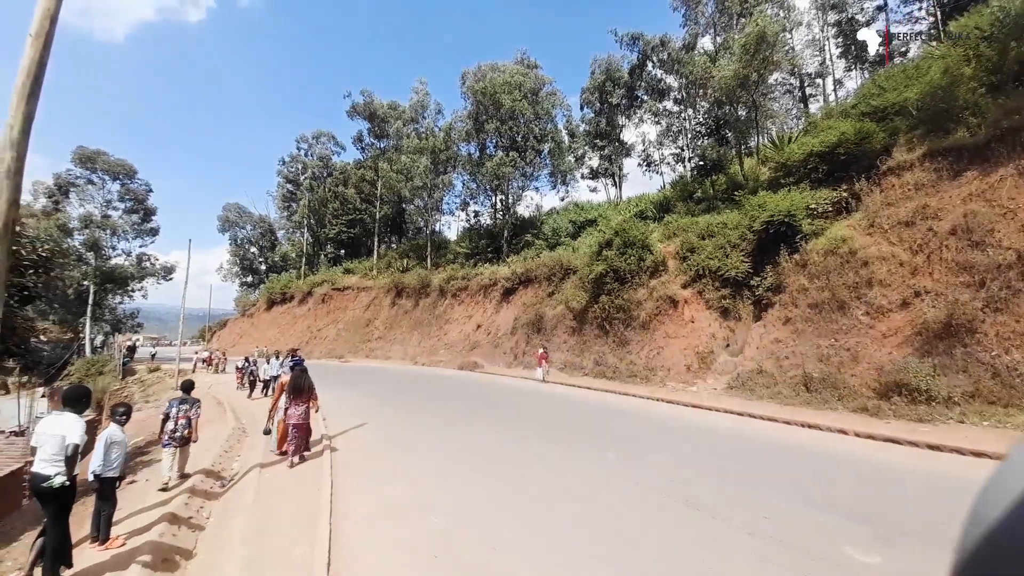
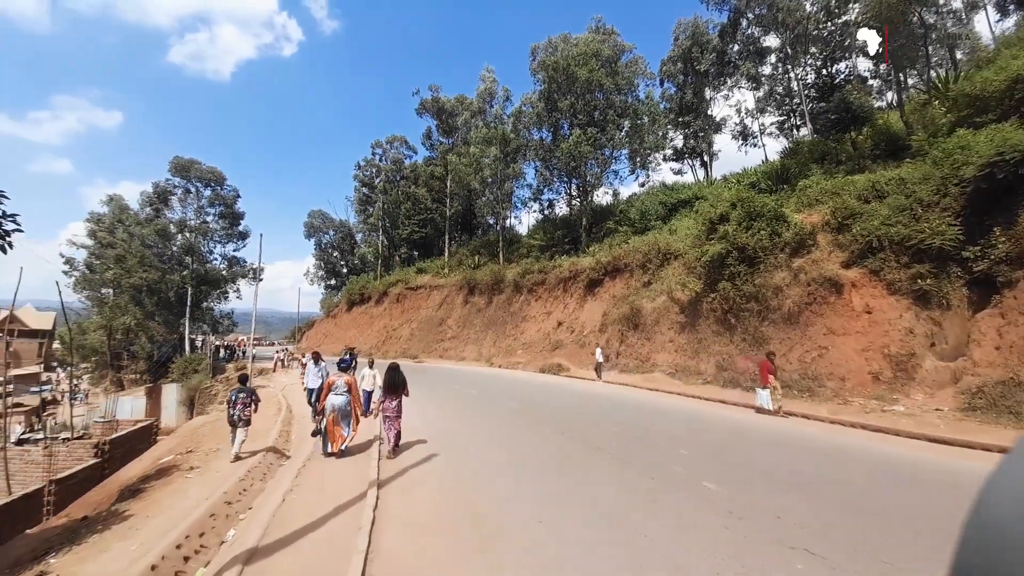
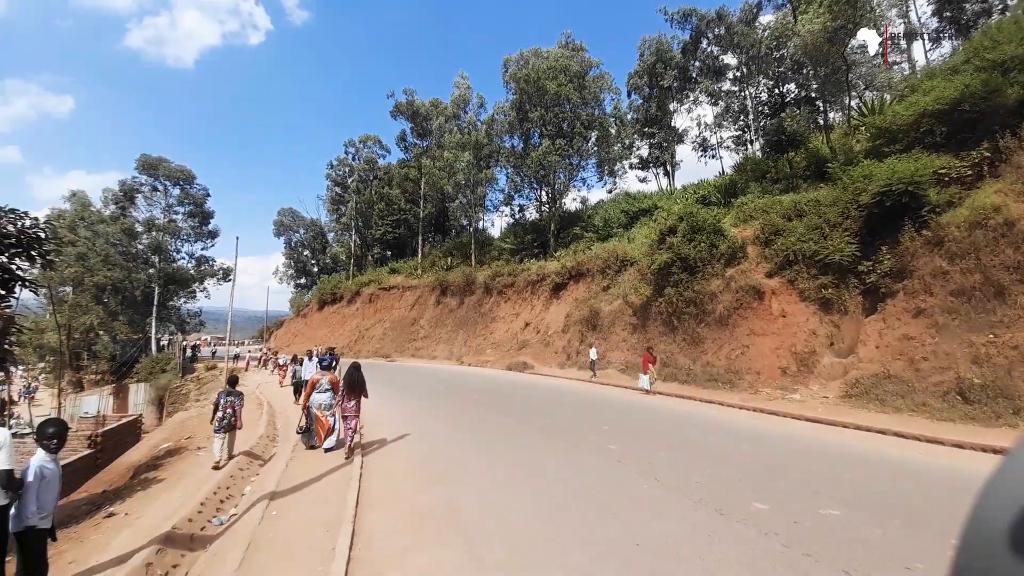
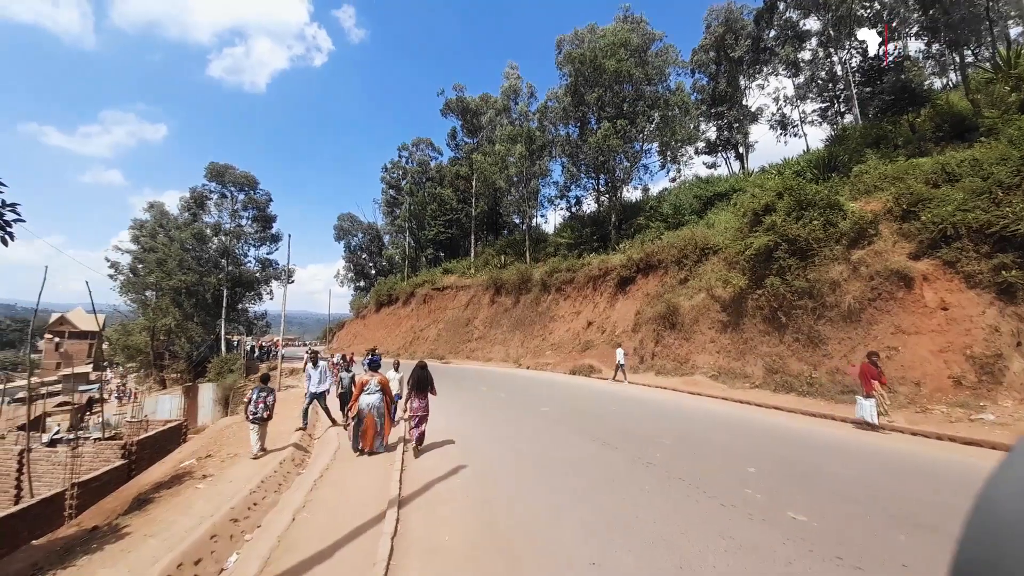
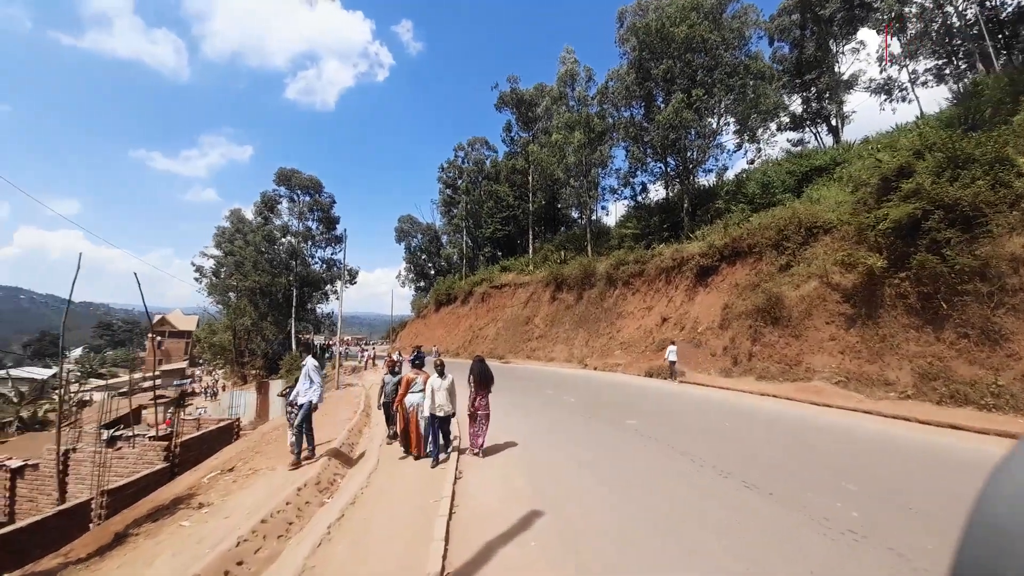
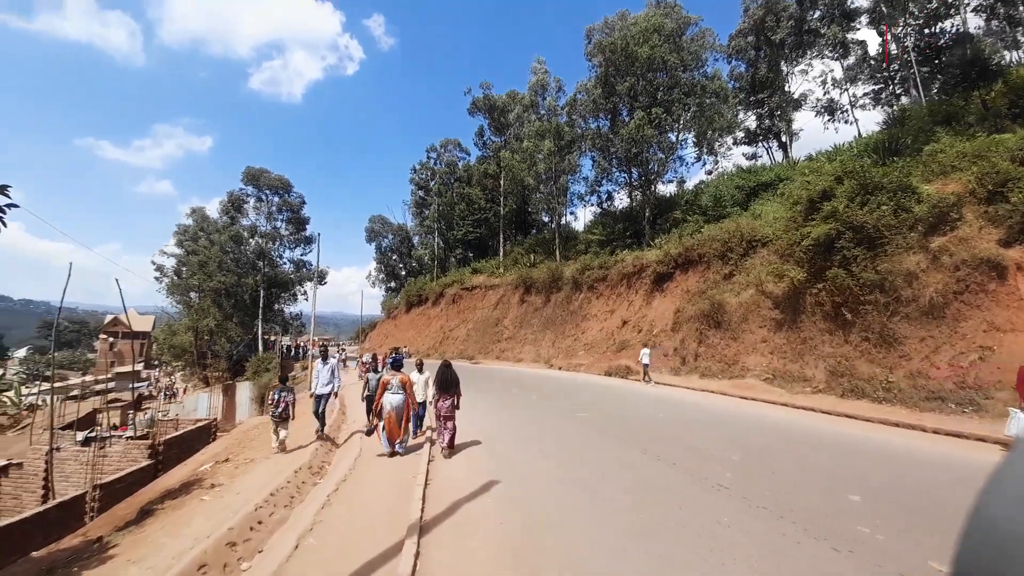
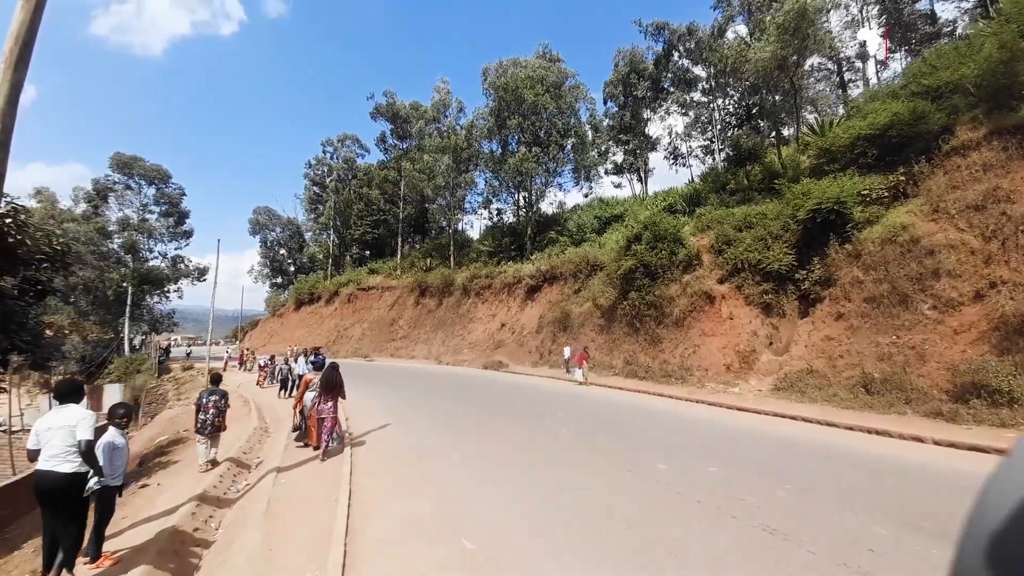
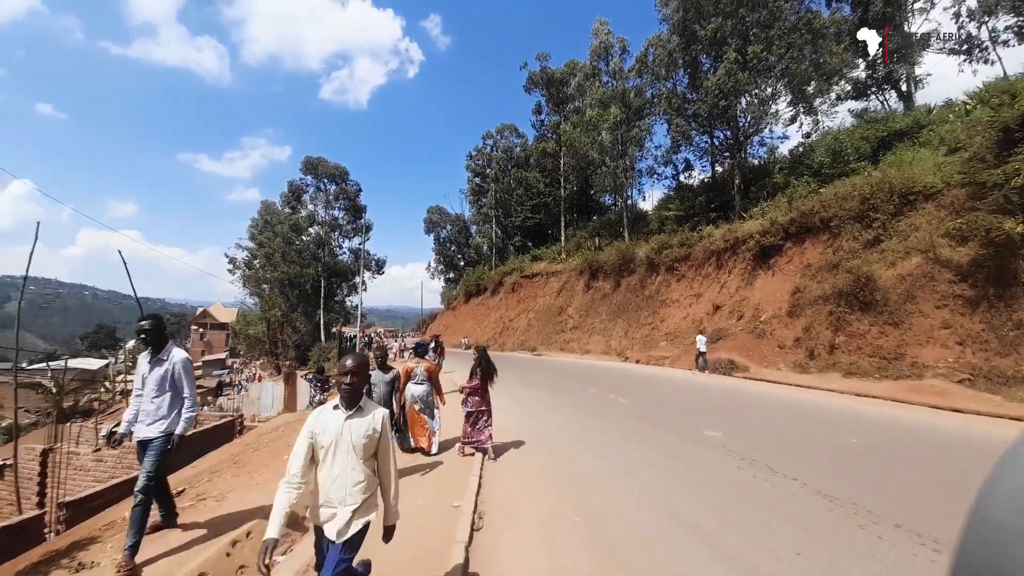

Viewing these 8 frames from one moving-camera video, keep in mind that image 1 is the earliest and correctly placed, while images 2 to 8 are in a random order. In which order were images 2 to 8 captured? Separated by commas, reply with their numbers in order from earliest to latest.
7, 3, 2, 4, 6, 5, 8
